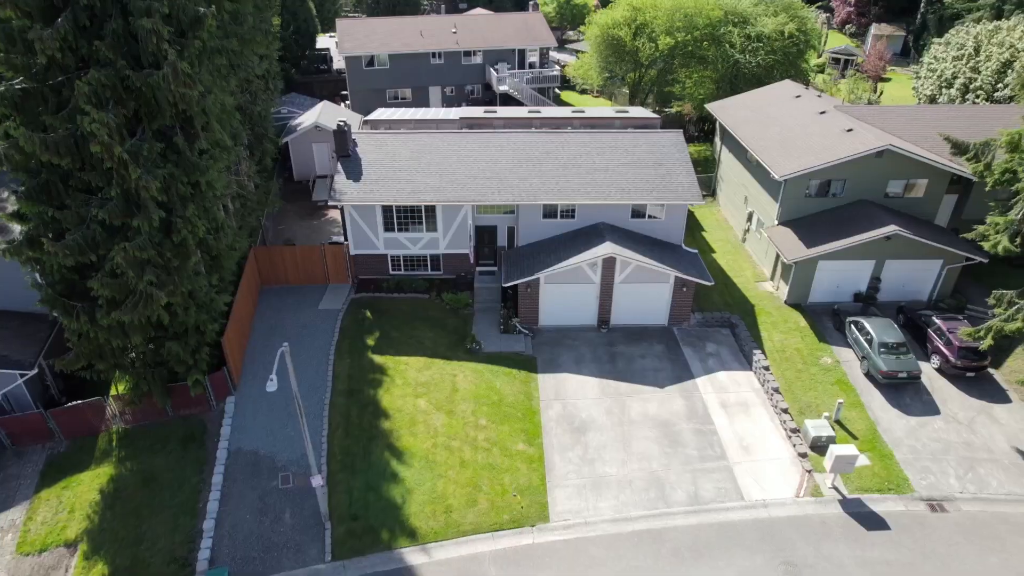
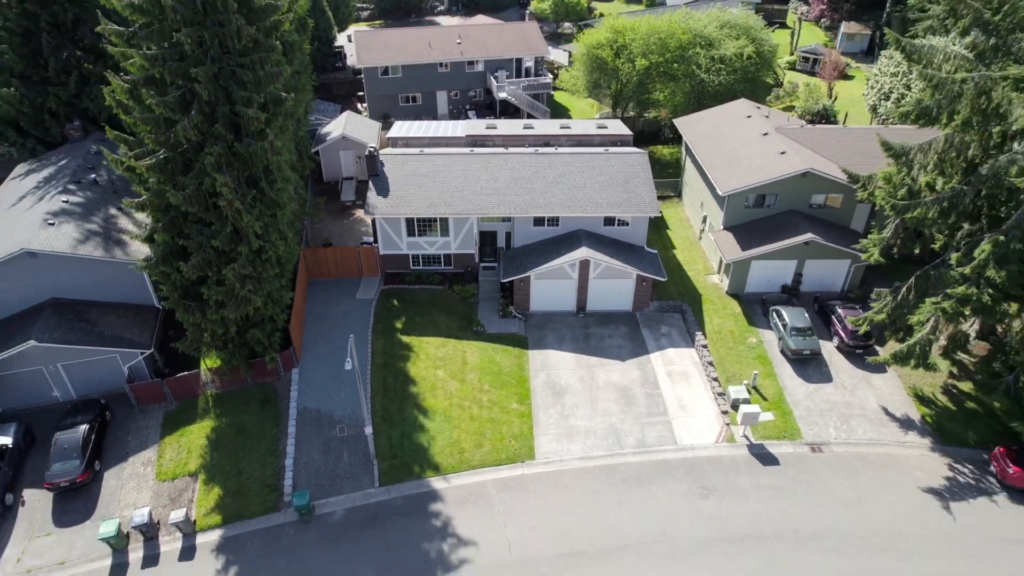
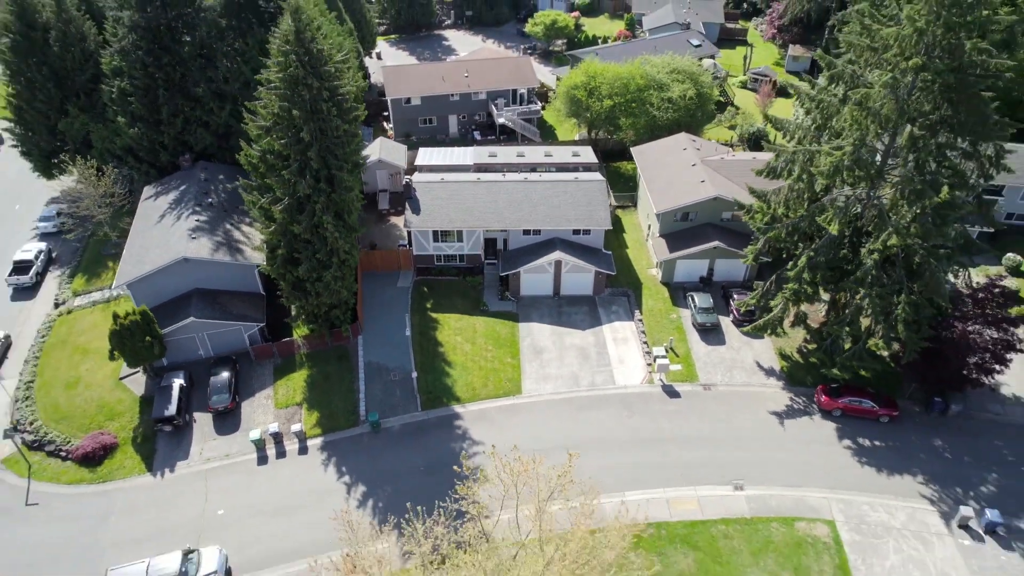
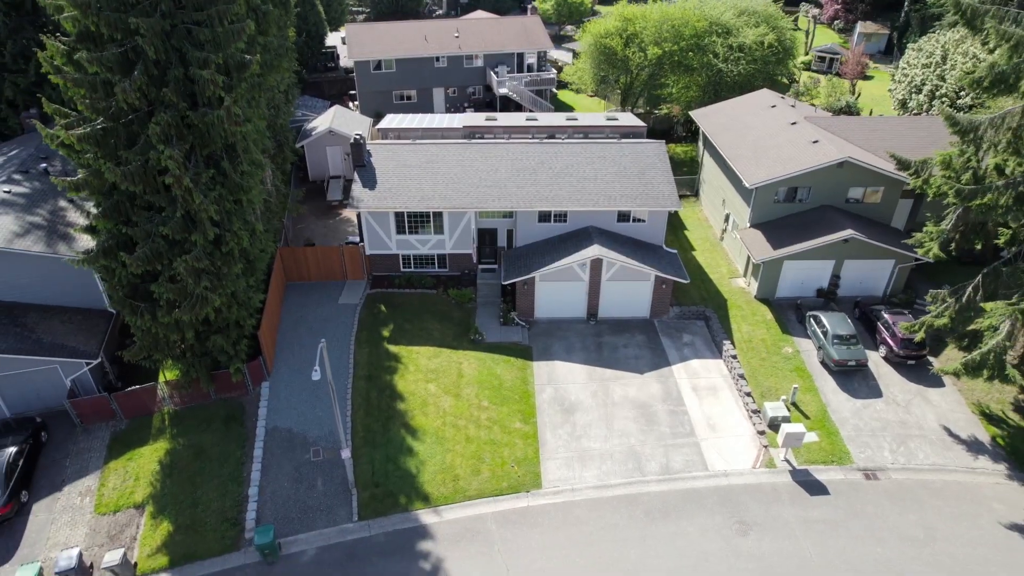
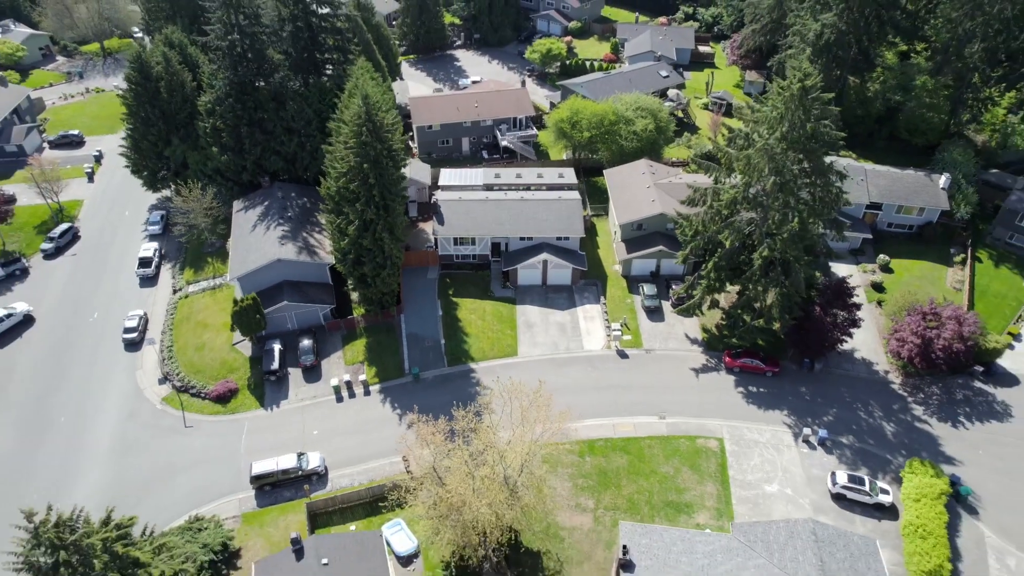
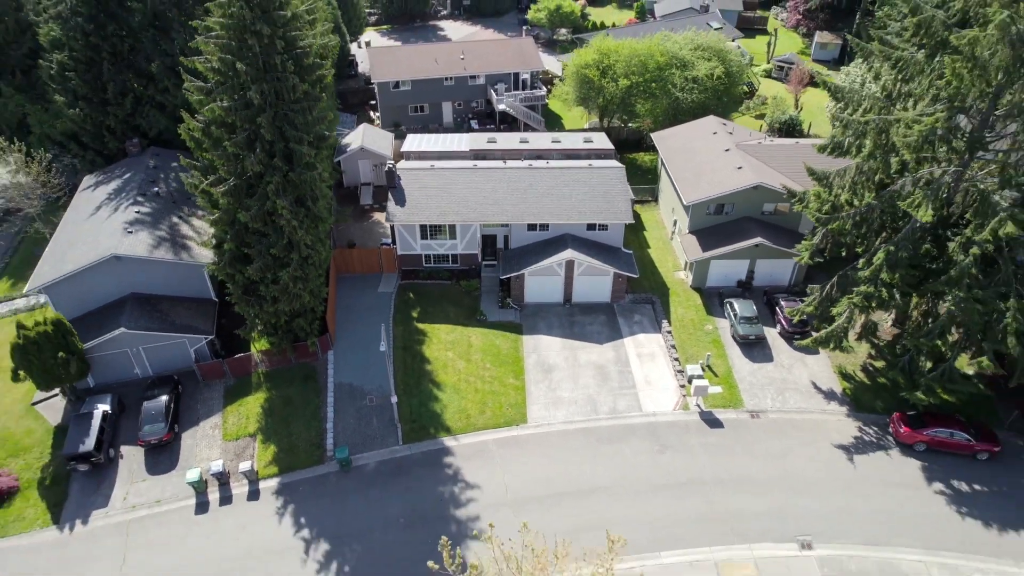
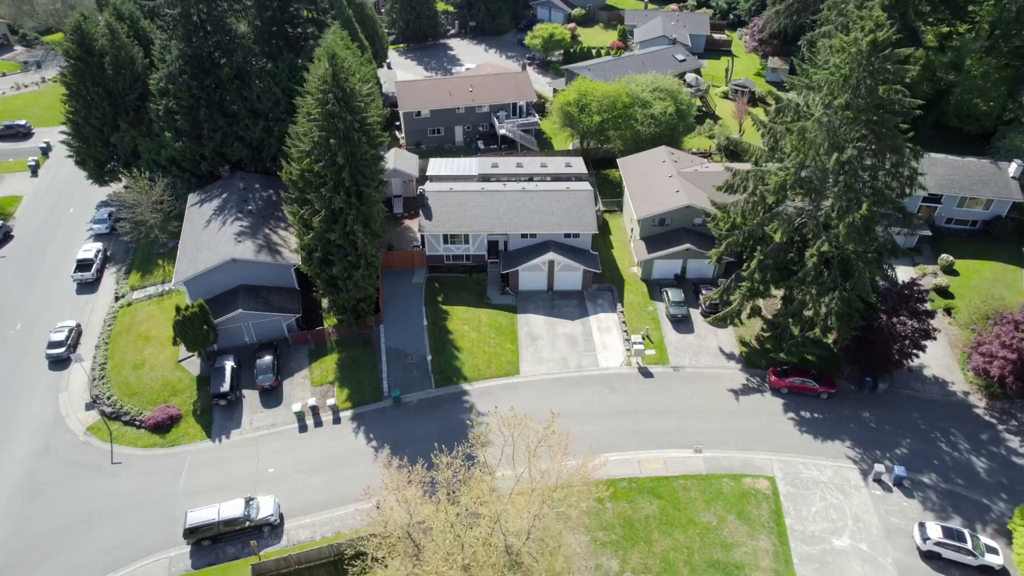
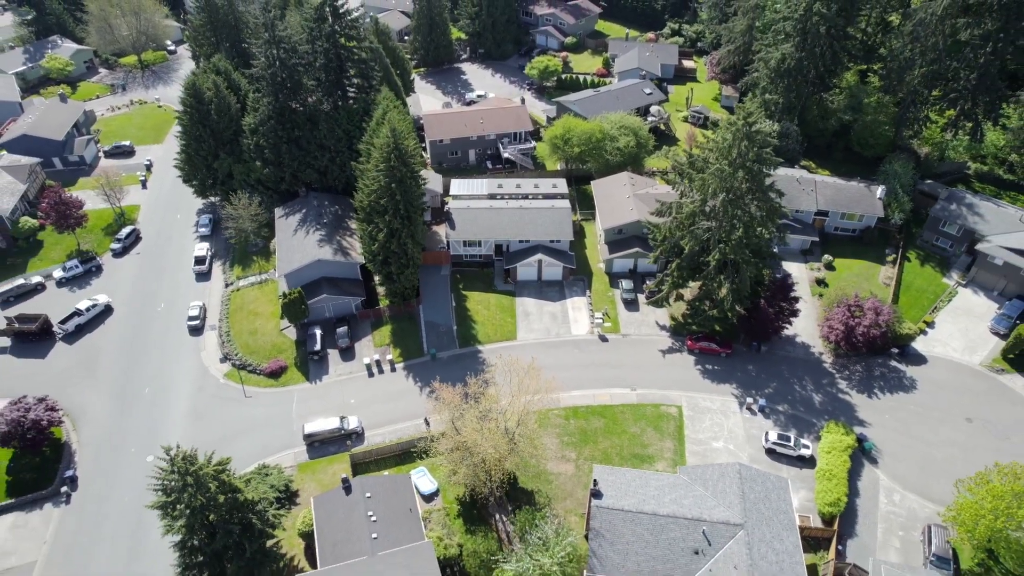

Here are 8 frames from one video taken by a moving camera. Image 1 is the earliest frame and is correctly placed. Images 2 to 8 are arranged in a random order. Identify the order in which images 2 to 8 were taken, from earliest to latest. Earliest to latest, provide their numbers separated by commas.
4, 2, 6, 3, 7, 5, 8
